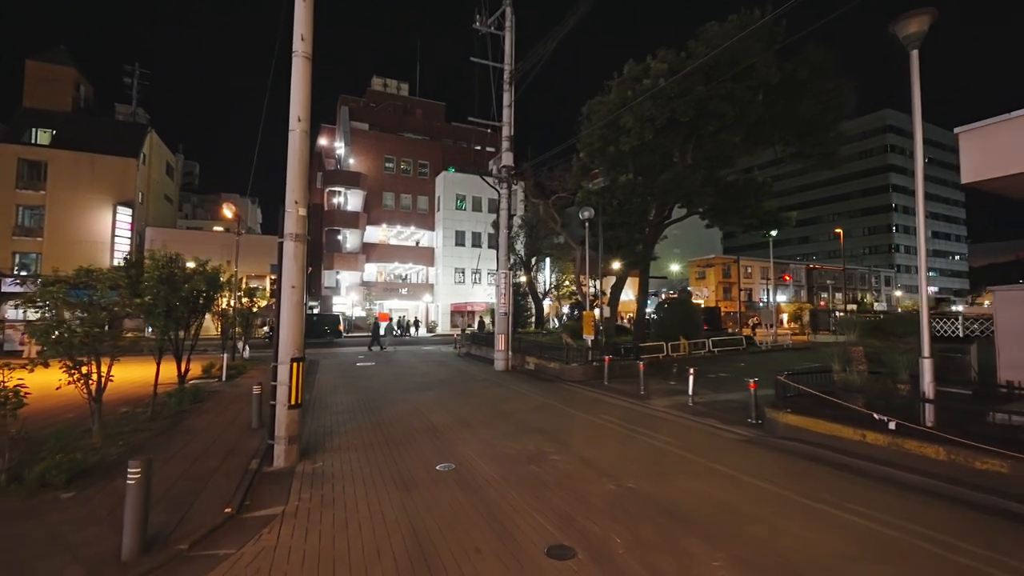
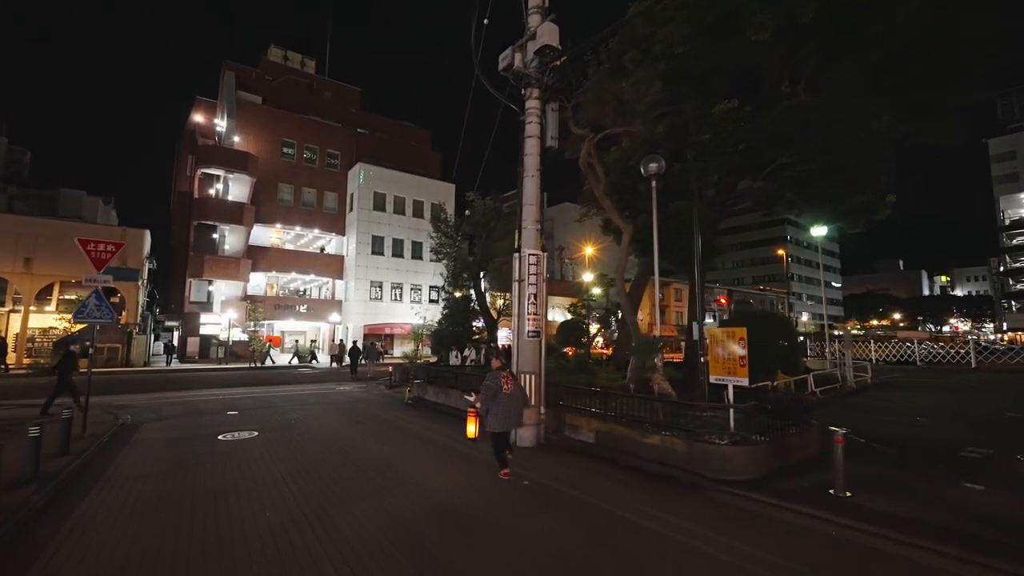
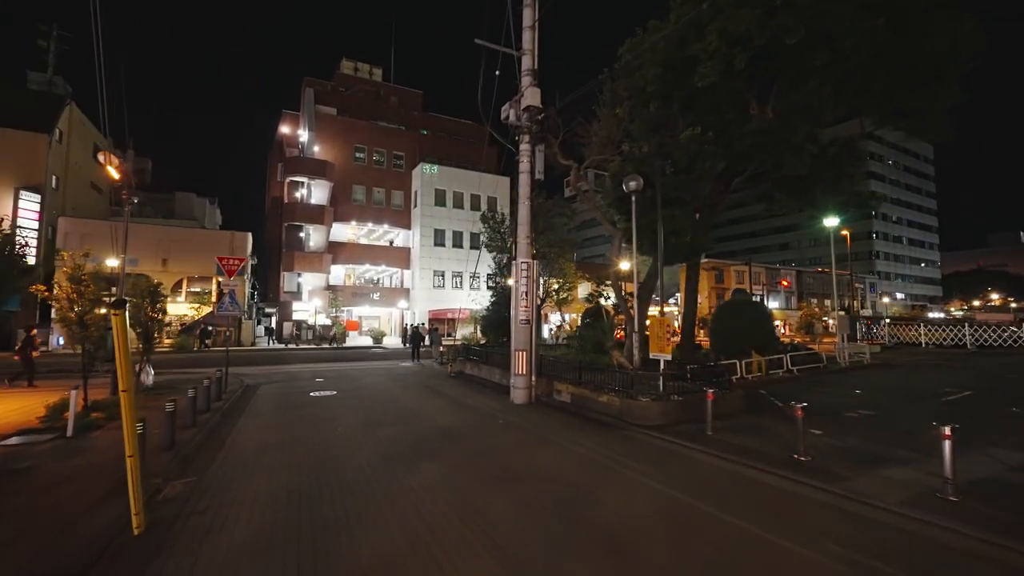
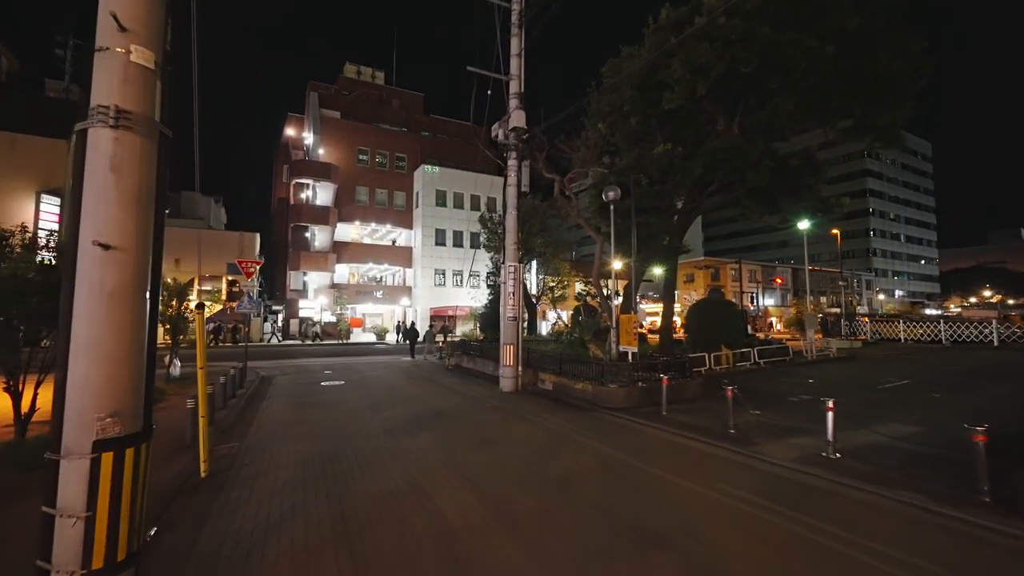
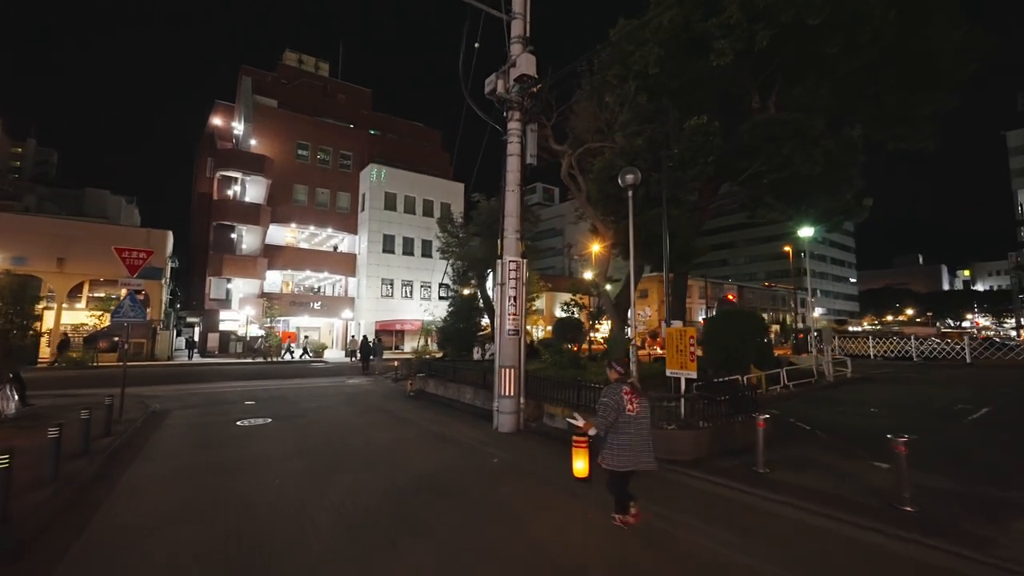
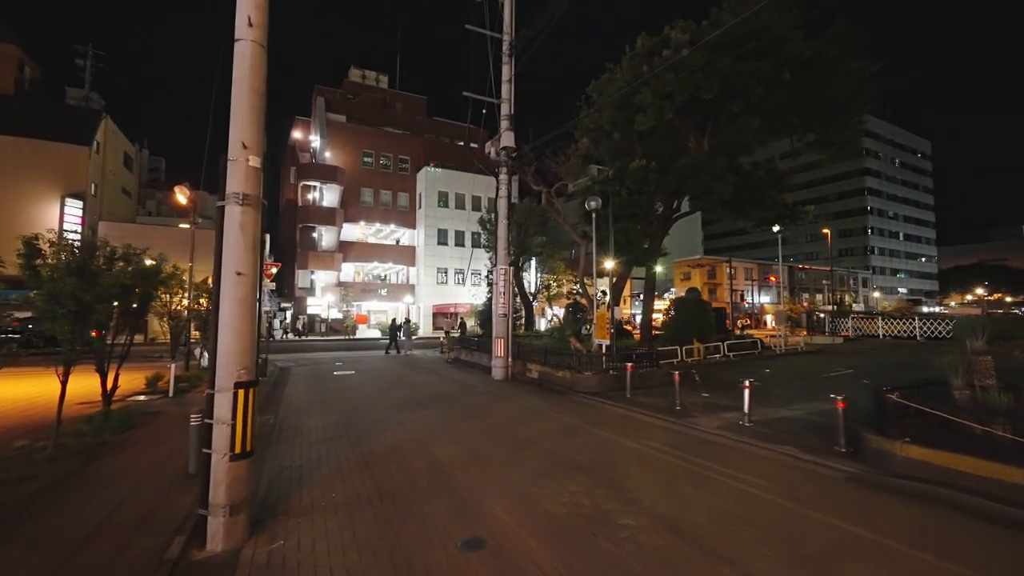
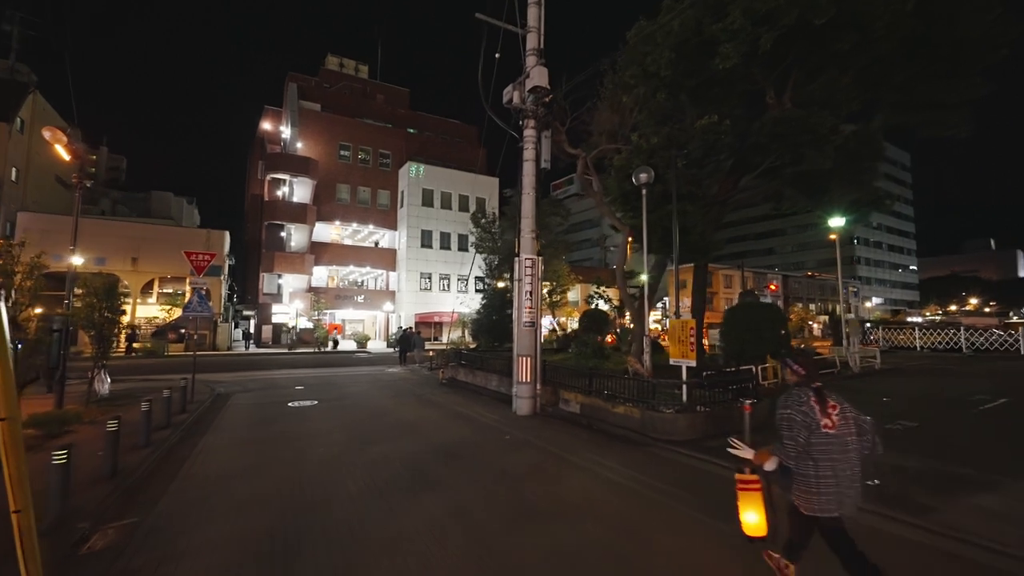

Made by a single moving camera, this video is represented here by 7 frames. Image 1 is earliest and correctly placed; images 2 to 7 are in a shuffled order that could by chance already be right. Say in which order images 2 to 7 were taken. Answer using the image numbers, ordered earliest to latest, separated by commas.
6, 4, 3, 7, 5, 2
